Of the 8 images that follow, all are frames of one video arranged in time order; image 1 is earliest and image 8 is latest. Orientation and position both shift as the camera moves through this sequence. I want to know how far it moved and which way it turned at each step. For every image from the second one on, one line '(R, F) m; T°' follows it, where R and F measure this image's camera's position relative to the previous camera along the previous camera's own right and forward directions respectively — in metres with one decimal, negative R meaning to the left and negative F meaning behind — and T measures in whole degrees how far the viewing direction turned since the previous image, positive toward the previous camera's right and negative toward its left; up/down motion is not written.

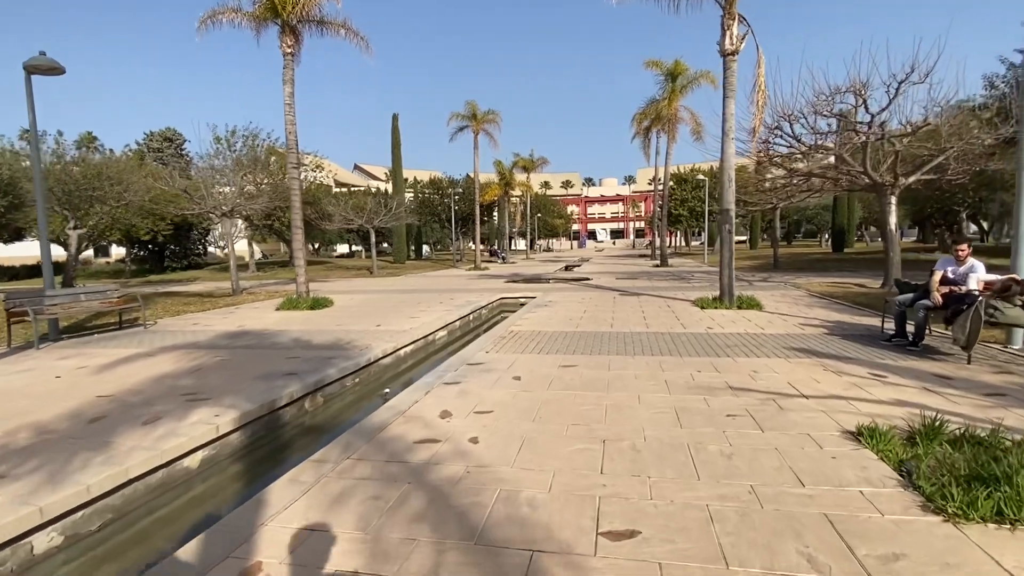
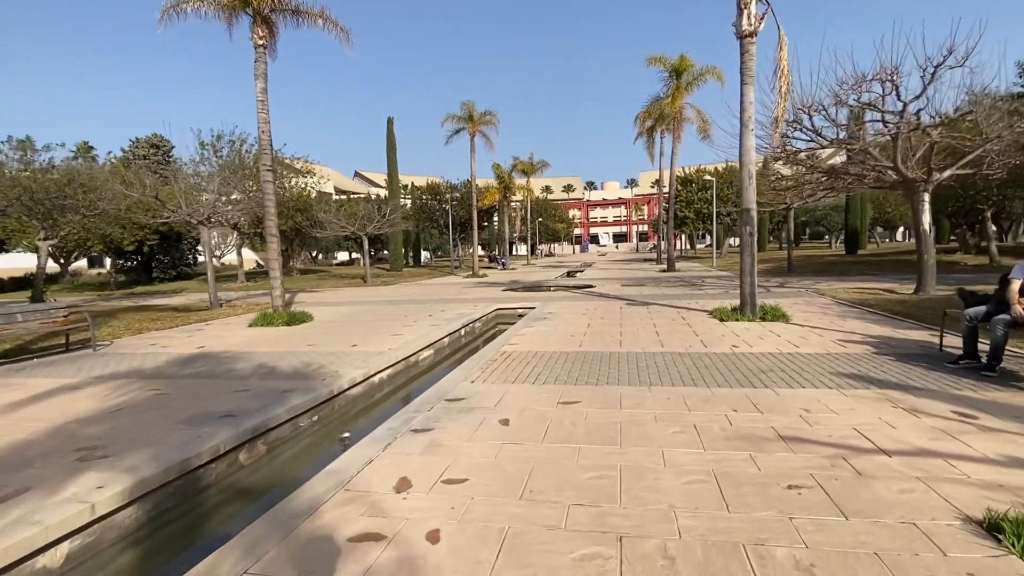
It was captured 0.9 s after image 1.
(+0.2, +1.3) m; 0°
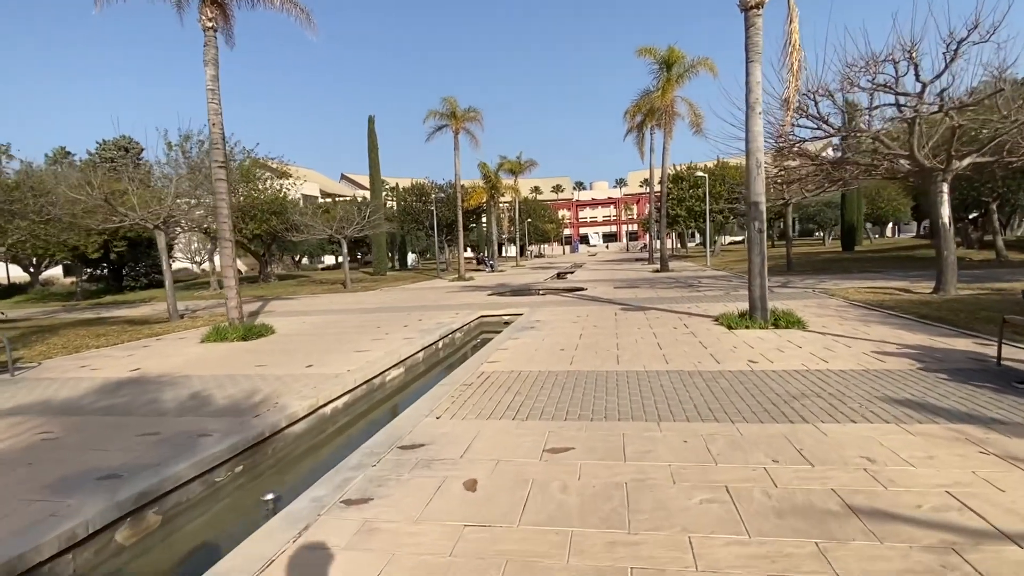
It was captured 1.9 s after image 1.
(+0.2, +1.3) m; +1°
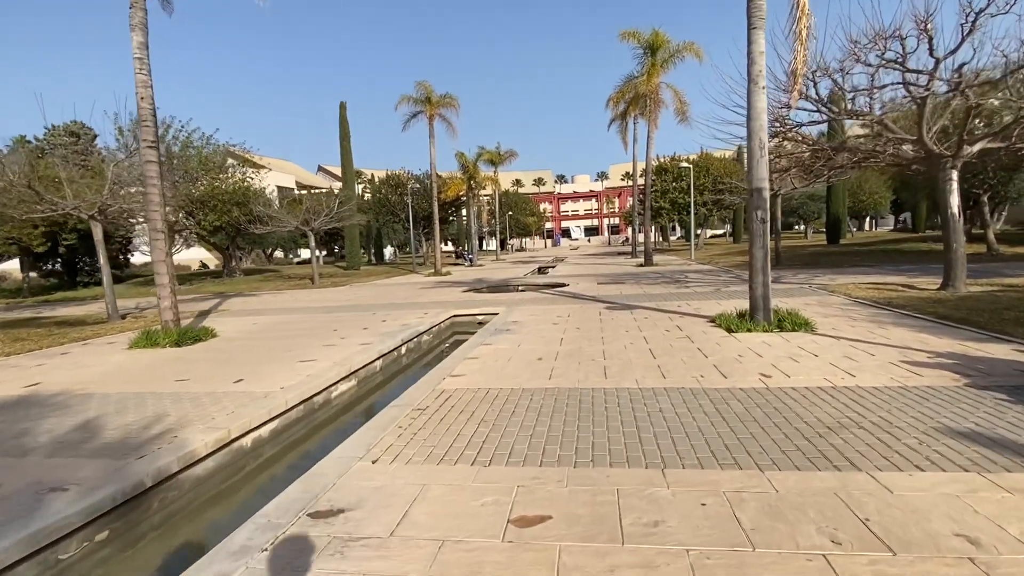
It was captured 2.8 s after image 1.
(+0.2, +1.3) m; +2°
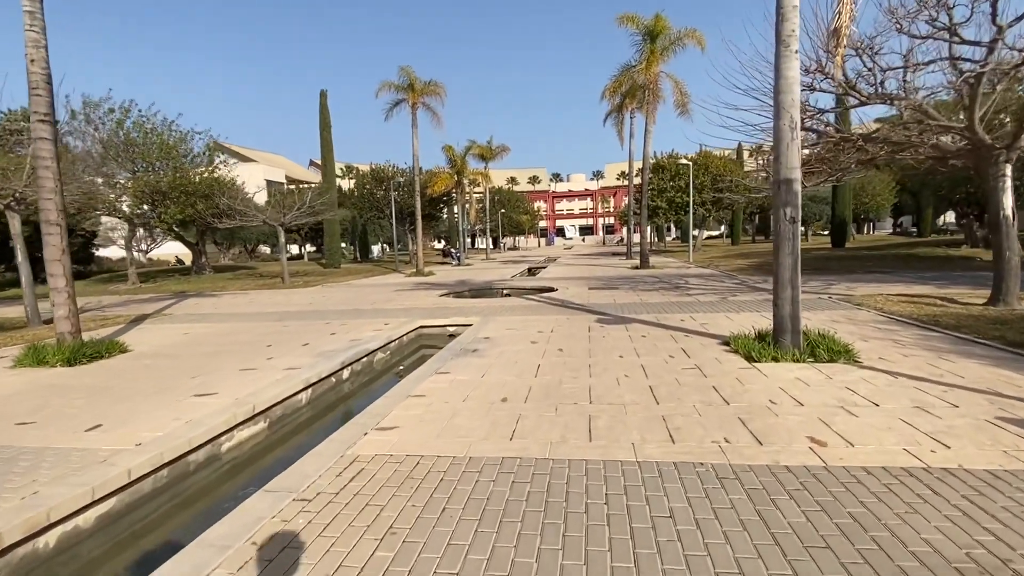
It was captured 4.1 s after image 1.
(+0.4, +1.9) m; +1°
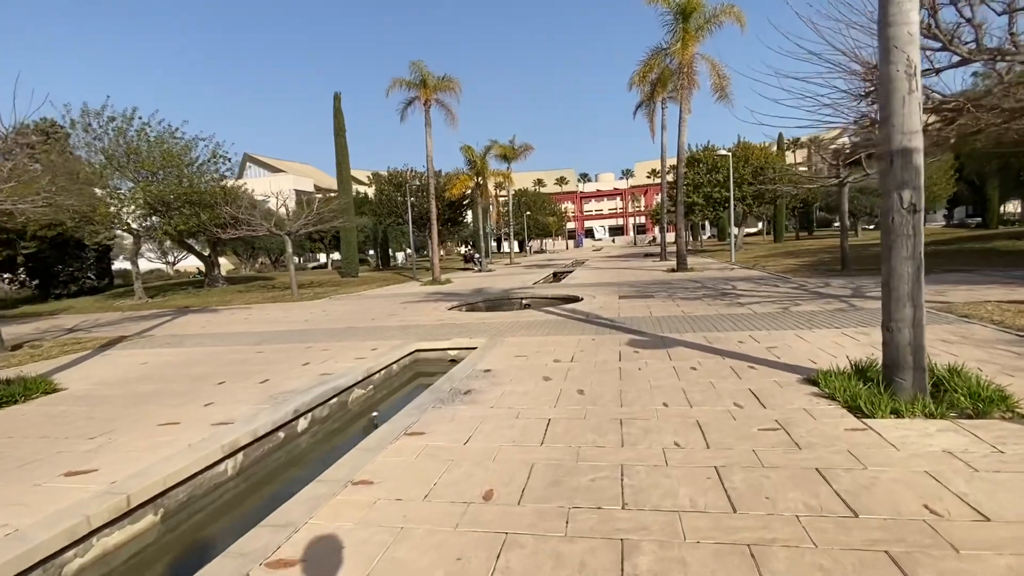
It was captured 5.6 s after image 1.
(+0.3, +2.0) m; -3°
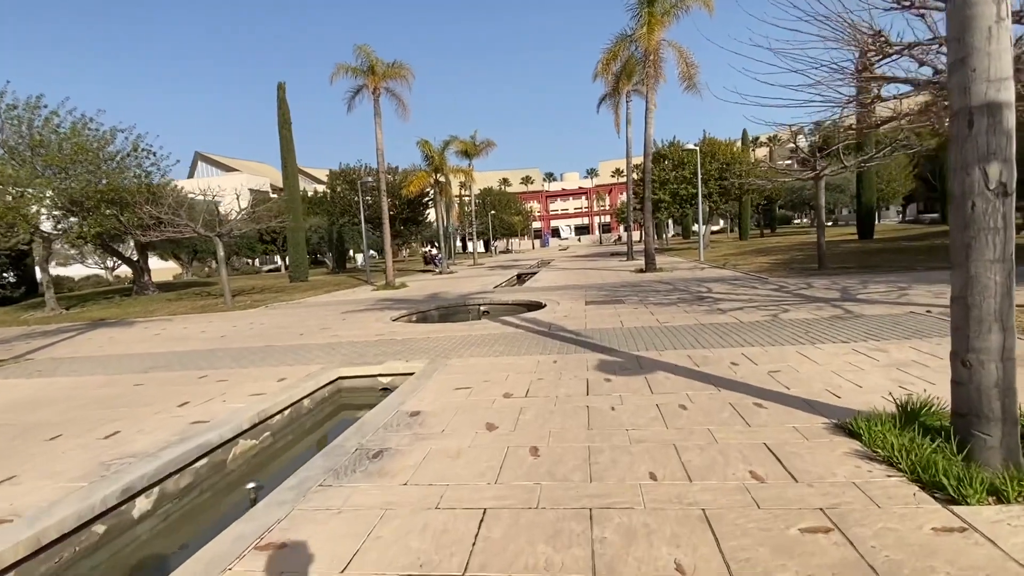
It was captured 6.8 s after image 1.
(+0.3, +1.7) m; +3°
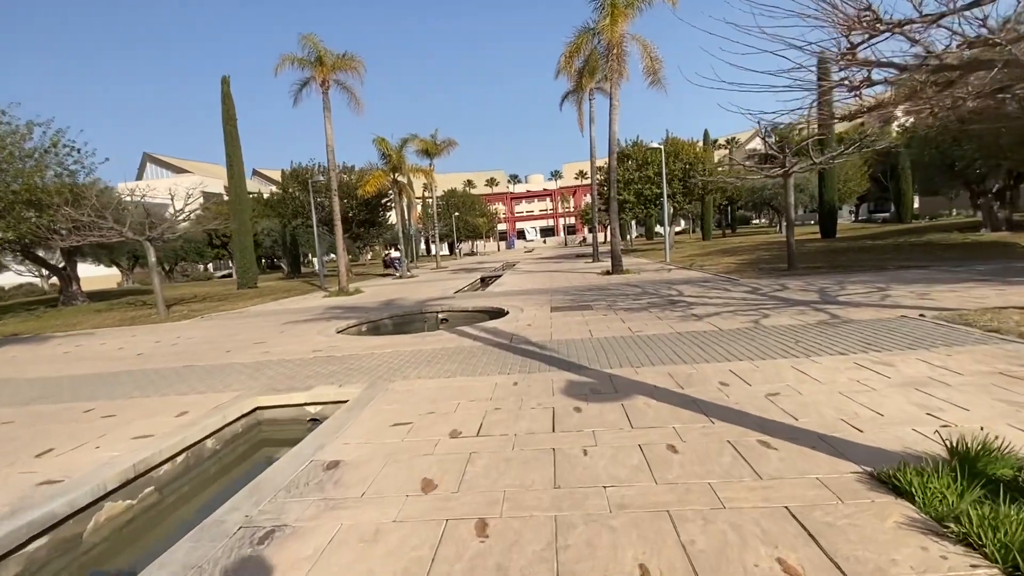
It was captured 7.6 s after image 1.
(+0.2, +1.1) m; +4°
